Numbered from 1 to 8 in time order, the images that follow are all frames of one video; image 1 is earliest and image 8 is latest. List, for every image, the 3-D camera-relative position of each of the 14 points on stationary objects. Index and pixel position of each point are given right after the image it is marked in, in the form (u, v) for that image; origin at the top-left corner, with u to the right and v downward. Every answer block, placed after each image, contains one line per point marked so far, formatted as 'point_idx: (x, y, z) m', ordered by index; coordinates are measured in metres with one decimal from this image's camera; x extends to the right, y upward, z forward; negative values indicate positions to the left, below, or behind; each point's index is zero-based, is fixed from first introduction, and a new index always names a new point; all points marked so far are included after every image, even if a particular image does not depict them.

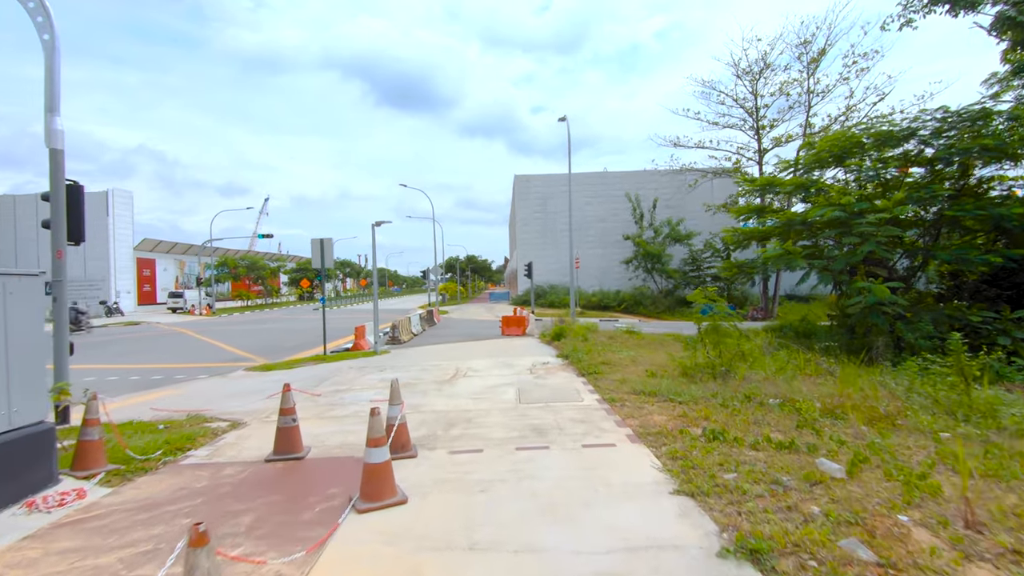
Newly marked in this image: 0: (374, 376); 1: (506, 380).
0: (-2.7, -1.7, +10.8) m
1: (-0.1, -1.5, +9.5) m
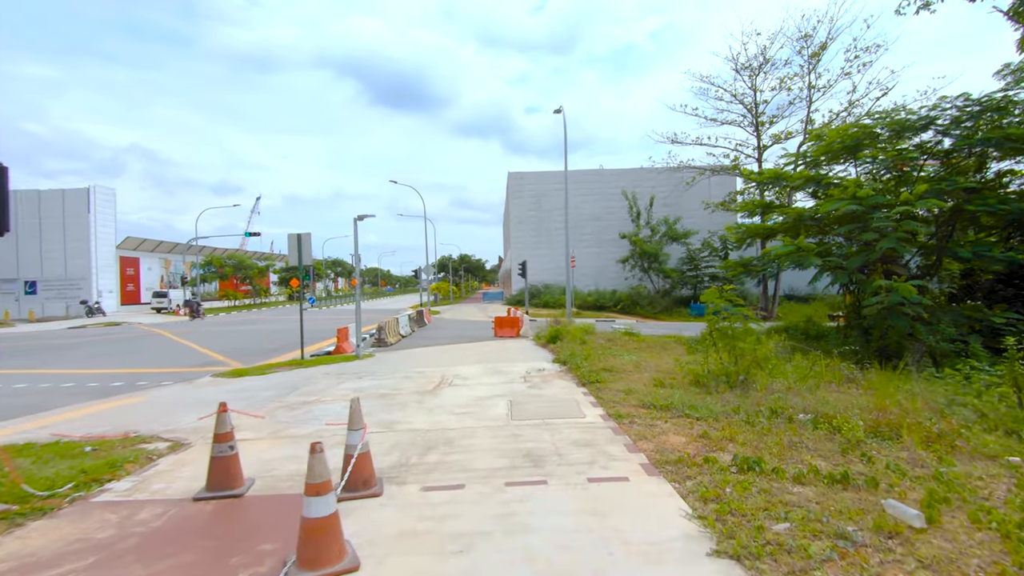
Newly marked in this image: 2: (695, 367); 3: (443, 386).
0: (-2.8, -1.7, +9.7) m
1: (-0.2, -1.5, +8.4) m
2: (+3.3, -1.4, +10.1) m
3: (-1.1, -1.5, +8.9) m
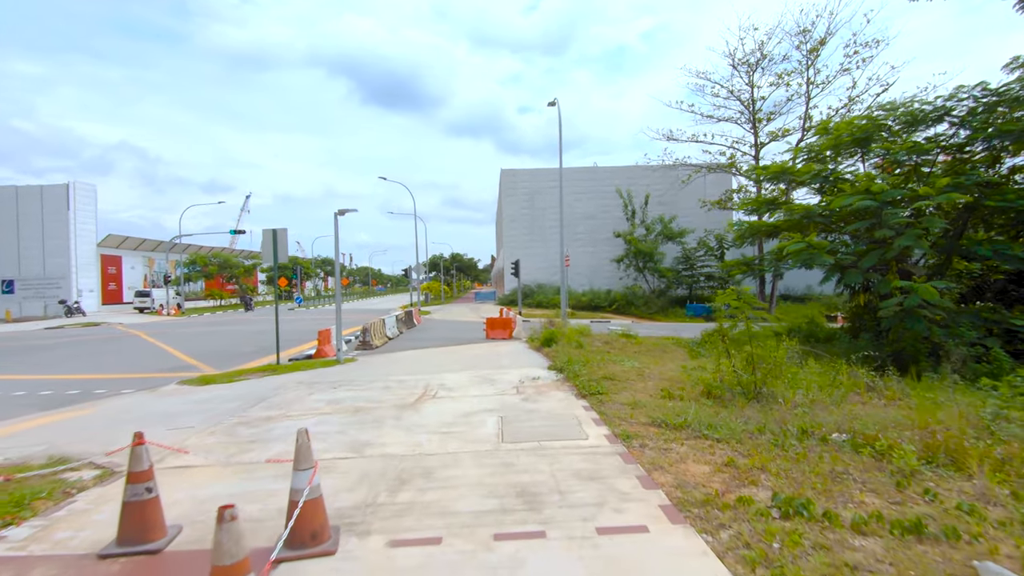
0: (-2.9, -1.7, +8.7) m
1: (-0.4, -1.5, +7.5) m
2: (+3.2, -1.4, +9.2) m
3: (-1.2, -1.6, +8.0) m
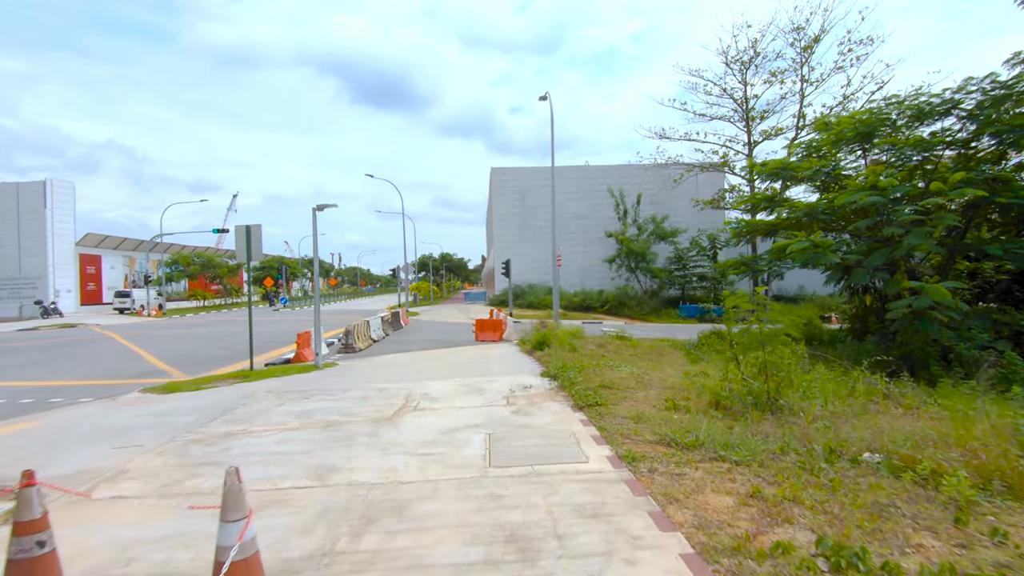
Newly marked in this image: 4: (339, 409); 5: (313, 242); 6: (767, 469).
0: (-3.1, -1.7, +7.9) m
1: (-0.5, -1.5, +6.7) m
2: (+3.0, -1.4, +8.5) m
3: (-1.3, -1.6, +7.2) m
4: (-2.3, -1.6, +7.5) m
5: (-4.5, +1.0, +12.7) m
6: (+2.1, -1.5, +4.8) m
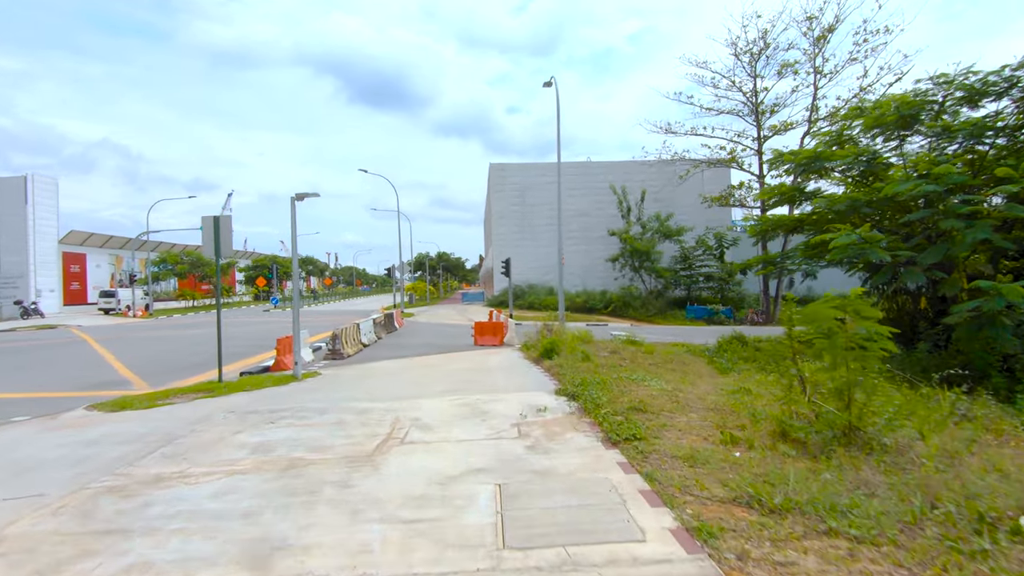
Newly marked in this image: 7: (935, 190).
0: (-3.0, -1.7, +6.4) m
1: (-0.3, -1.5, +5.2) m
2: (+3.1, -1.4, +7.0) m
3: (-1.2, -1.6, +5.7) m
4: (-2.2, -1.6, +6.0) m
5: (-4.4, +1.0, +11.2) m
6: (+2.3, -1.5, +3.3) m
7: (+8.5, +2.0, +11.5) m
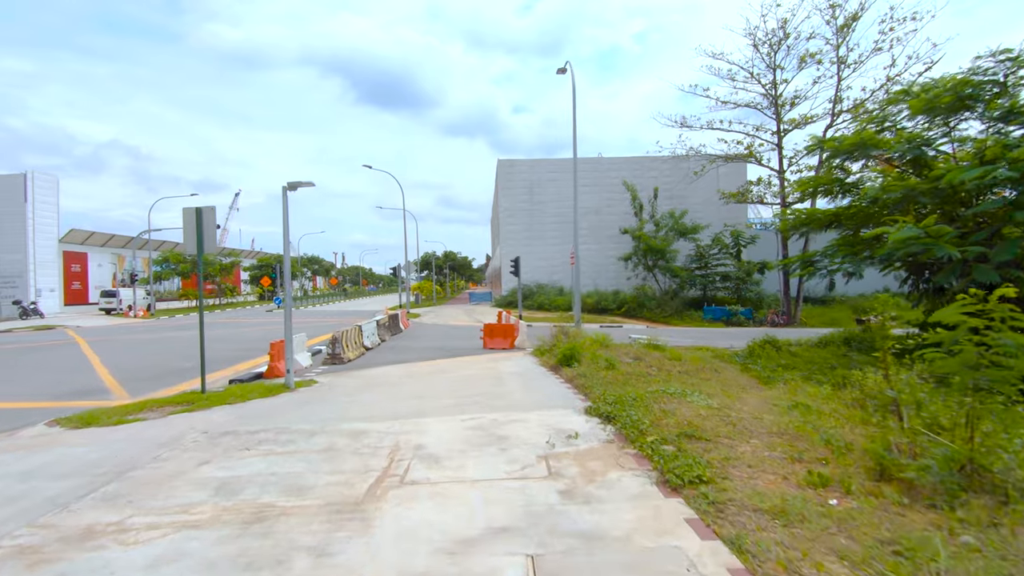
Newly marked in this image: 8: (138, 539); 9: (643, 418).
0: (-2.7, -1.7, +5.3) m
1: (-0.1, -1.5, +4.0) m
2: (+3.4, -1.4, +5.8) m
3: (-1.0, -1.6, +4.5) m
4: (-1.9, -1.6, +4.8) m
5: (-4.1, +1.0, +10.0) m
6: (+2.5, -1.5, +2.1) m
7: (+8.8, +2.0, +10.2) m
8: (-2.6, -1.7, +3.8) m
9: (+1.4, -1.4, +6.0) m
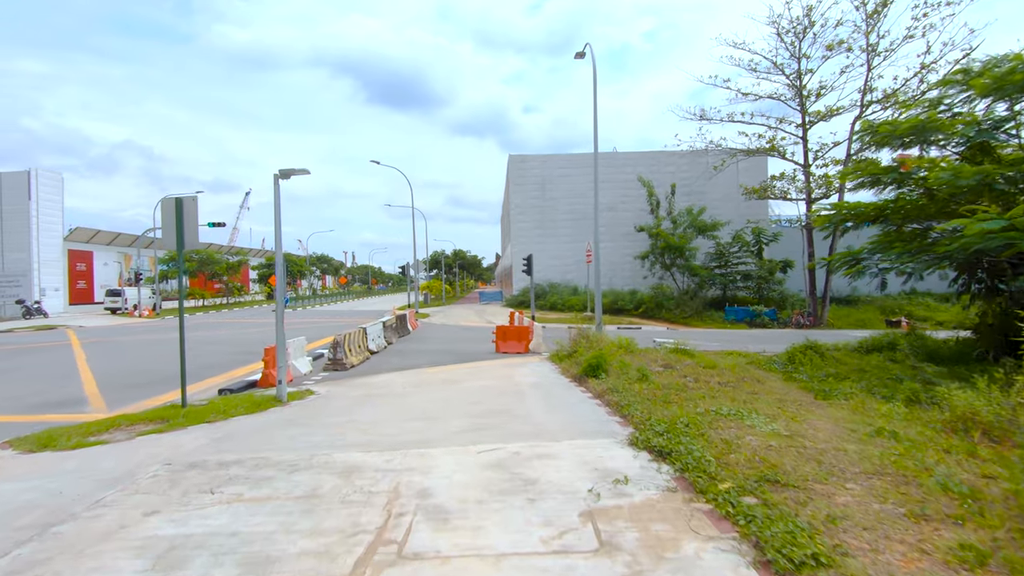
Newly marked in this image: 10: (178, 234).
0: (-2.5, -1.7, +4.1) m
1: (+0.1, -1.6, +2.8) m
2: (+3.6, -1.5, +4.5) m
3: (-0.8, -1.6, +3.3) m
4: (-1.7, -1.6, +3.7) m
5: (-3.8, +1.0, +8.9) m
6: (+2.7, -1.6, +0.8) m
7: (+9.1, +1.9, +8.8) m
8: (-2.3, -1.7, +2.7) m
9: (+1.6, -1.4, +4.7) m
10: (-5.1, +0.8, +8.6) m
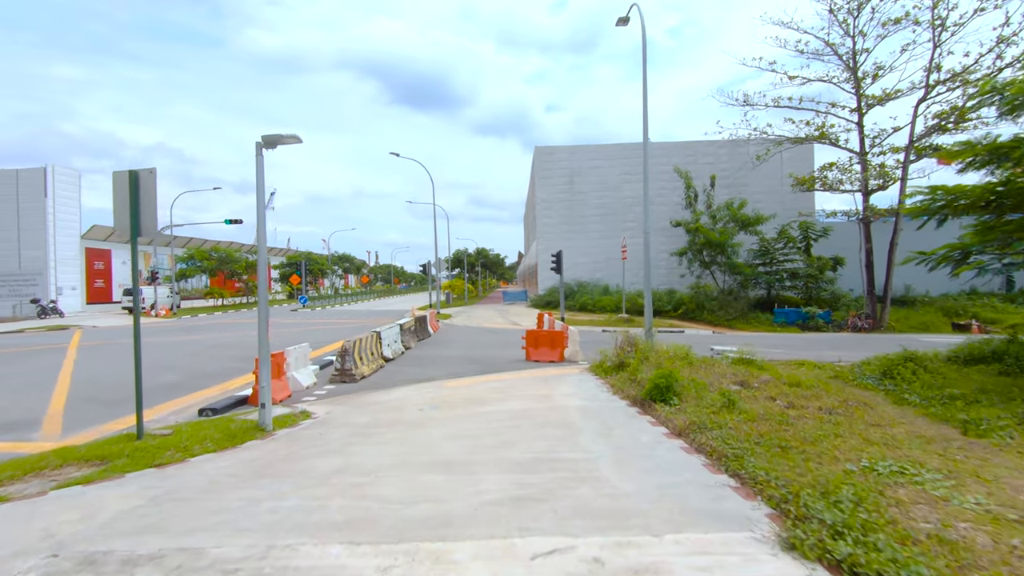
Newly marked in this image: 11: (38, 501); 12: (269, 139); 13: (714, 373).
0: (-2.1, -1.7, +2.1) m
1: (+0.4, -1.5, +0.8) m
2: (+4.0, -1.5, +2.3) m
3: (-0.4, -1.6, +1.3) m
4: (-1.3, -1.6, +1.7) m
5: (-3.2, +1.1, +6.9) m
6: (+2.9, -1.6, -1.4) m
7: (+9.7, +1.9, +6.4) m
8: (-2.0, -1.7, +0.7) m
9: (+2.0, -1.4, +2.6) m
10: (-4.5, +0.8, +6.8) m
11: (-4.0, -1.8, +4.8) m
12: (-3.2, +1.9, +7.3) m
13: (+3.6, -1.5, +9.9) m
